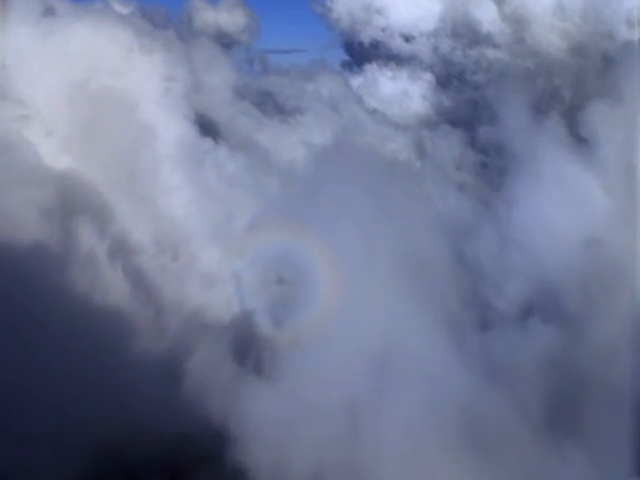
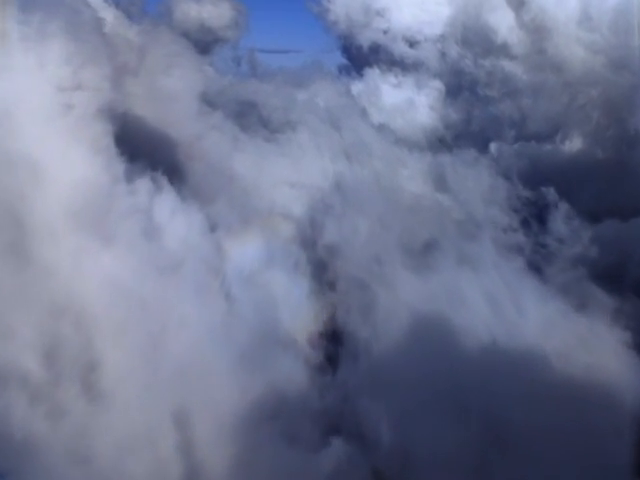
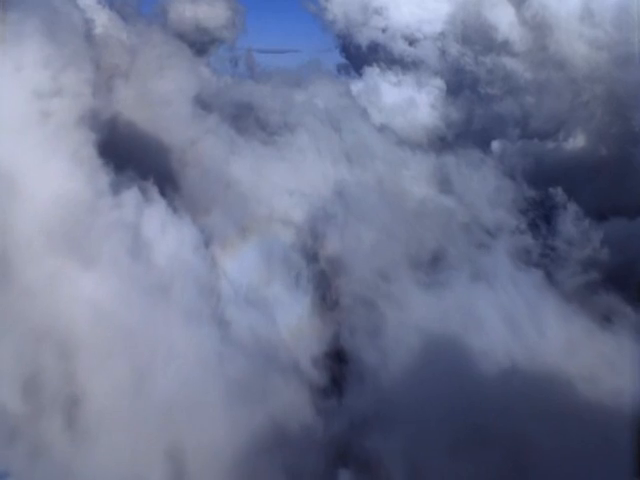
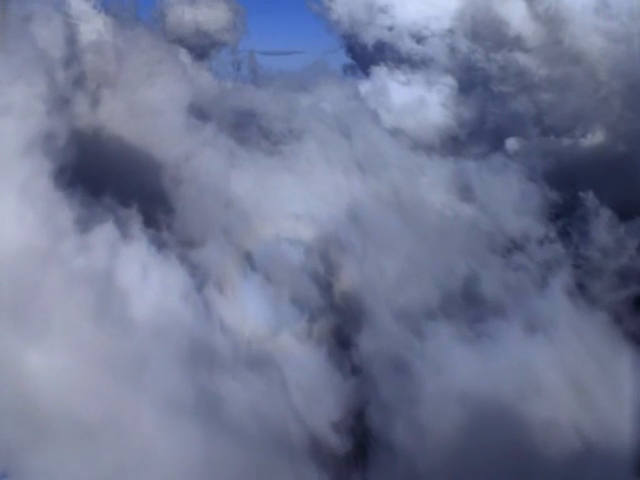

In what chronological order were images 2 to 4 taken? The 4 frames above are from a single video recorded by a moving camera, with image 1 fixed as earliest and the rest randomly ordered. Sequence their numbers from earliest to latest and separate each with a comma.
2, 3, 4
